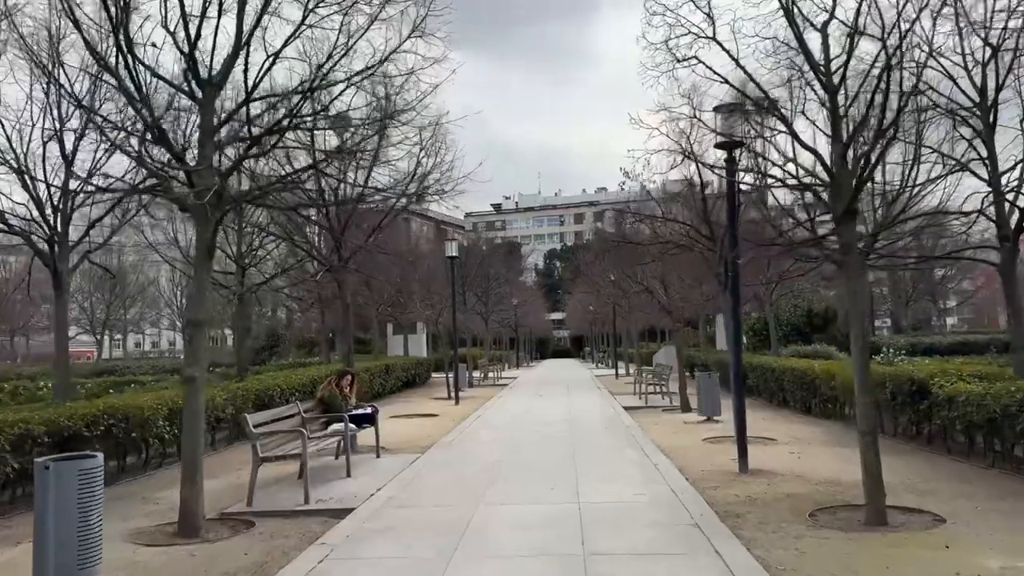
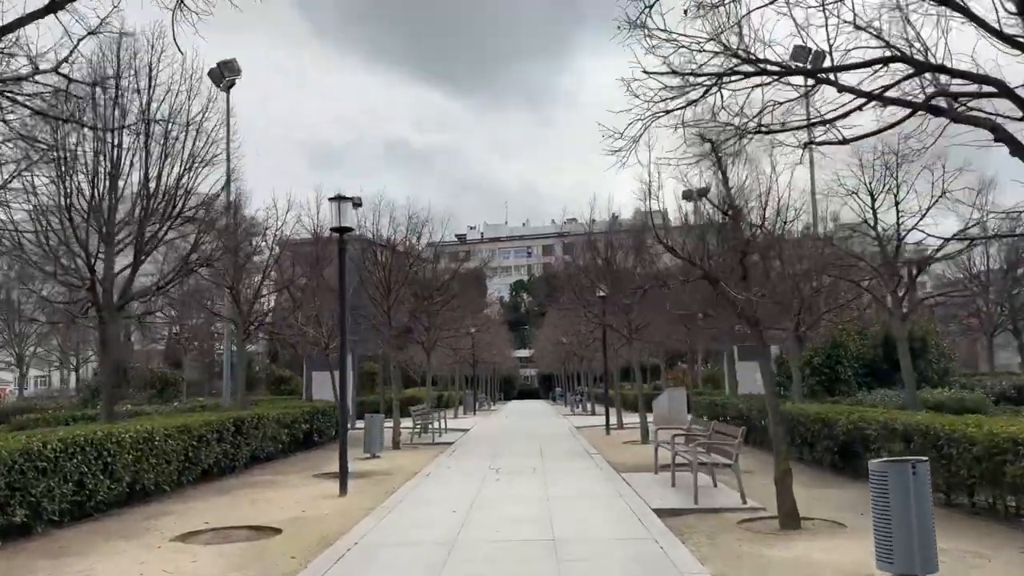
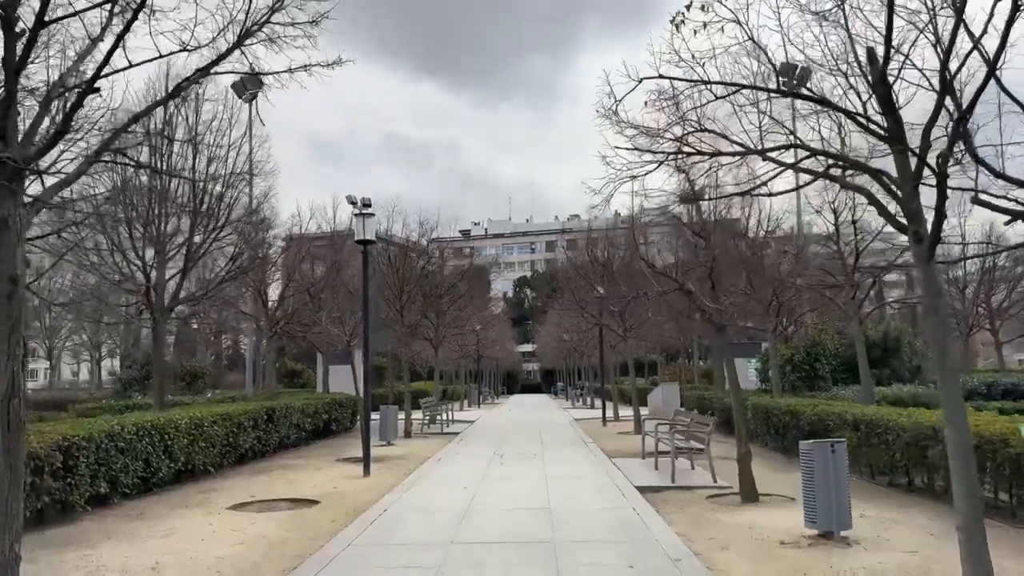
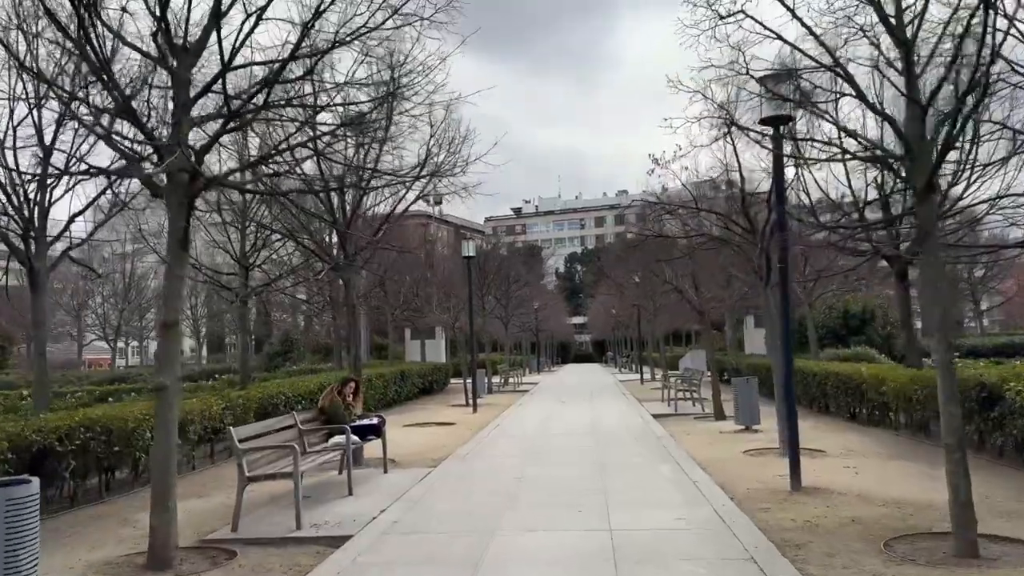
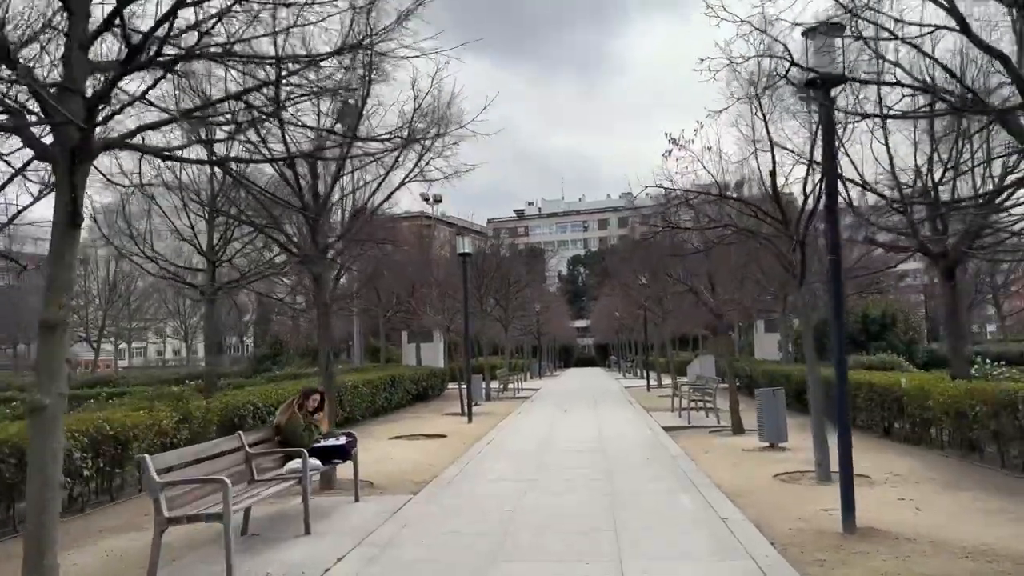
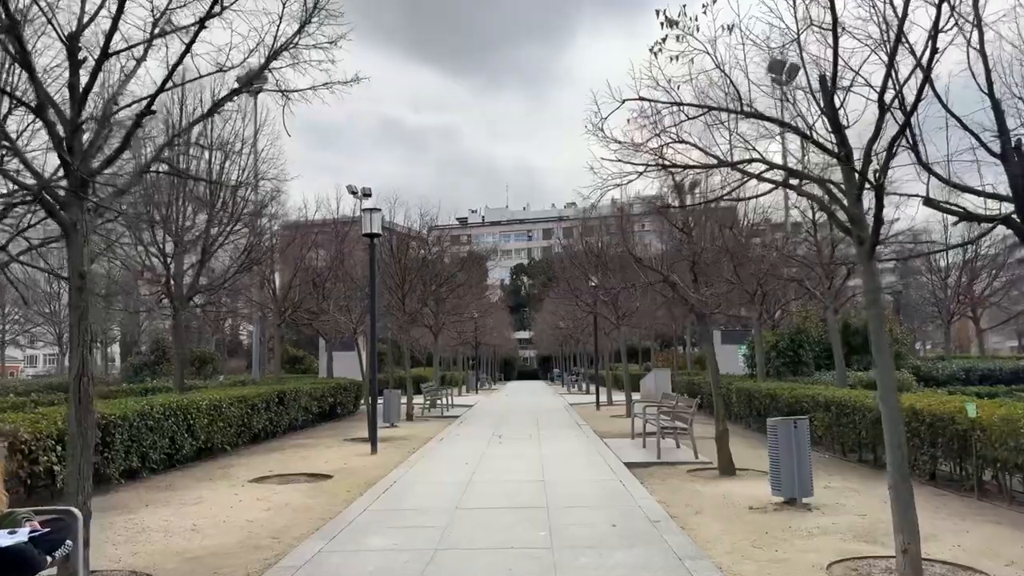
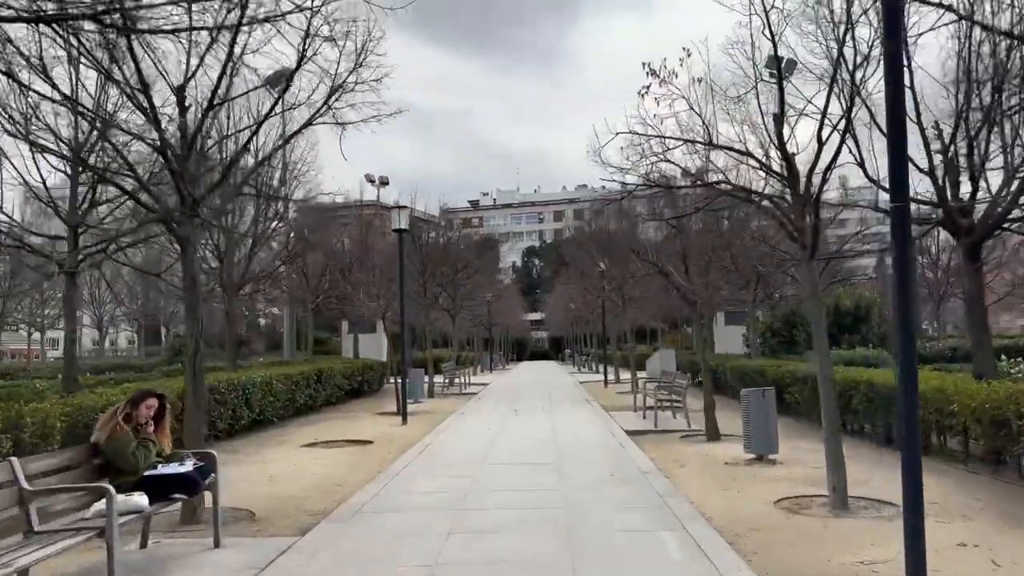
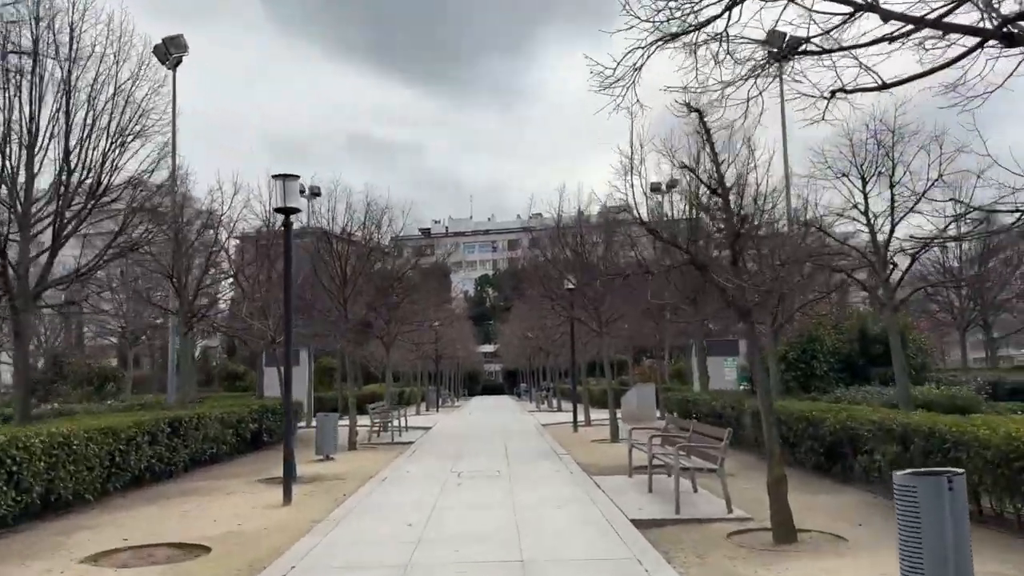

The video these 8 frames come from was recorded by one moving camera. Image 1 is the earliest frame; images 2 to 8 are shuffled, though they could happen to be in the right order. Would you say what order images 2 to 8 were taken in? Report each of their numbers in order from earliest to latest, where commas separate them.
4, 5, 7, 6, 3, 2, 8
